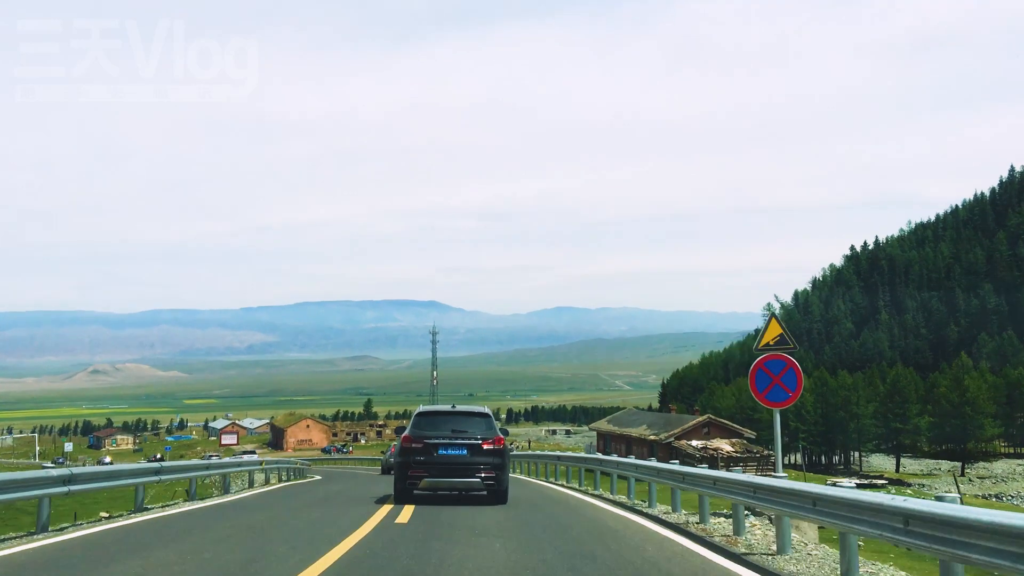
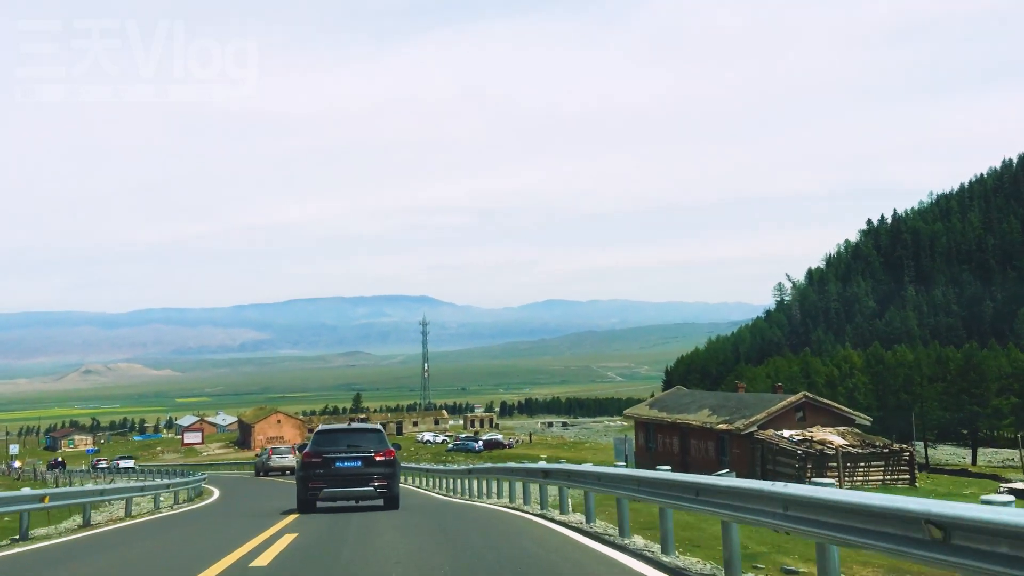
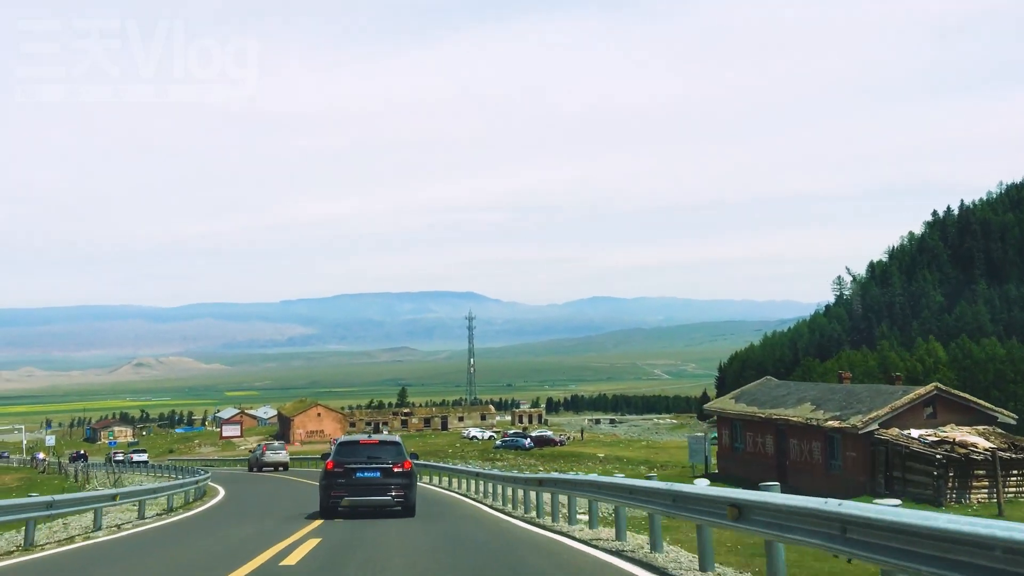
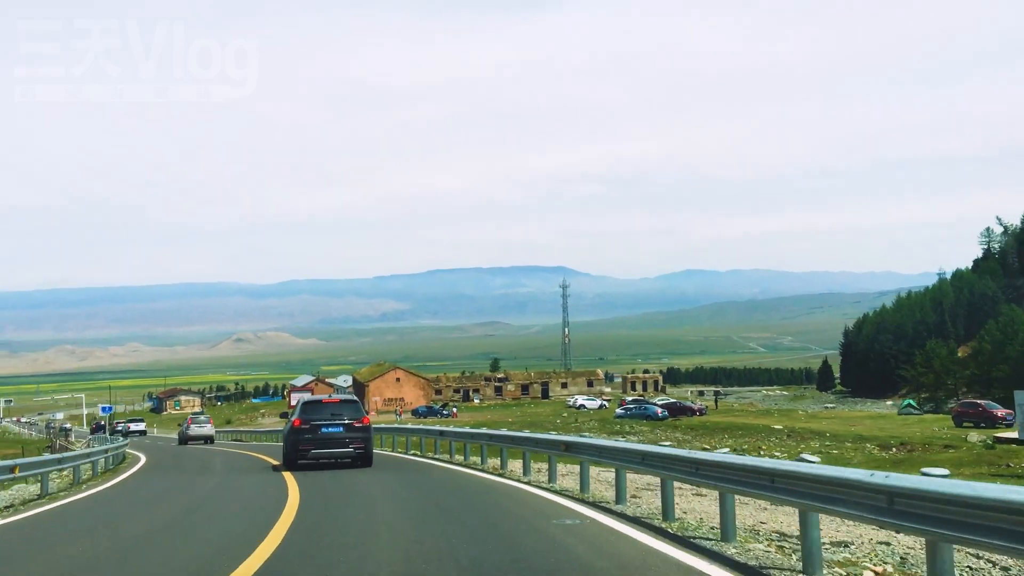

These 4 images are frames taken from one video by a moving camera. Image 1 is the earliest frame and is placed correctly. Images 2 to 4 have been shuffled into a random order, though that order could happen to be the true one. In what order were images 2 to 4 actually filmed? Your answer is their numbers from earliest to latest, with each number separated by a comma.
2, 3, 4
